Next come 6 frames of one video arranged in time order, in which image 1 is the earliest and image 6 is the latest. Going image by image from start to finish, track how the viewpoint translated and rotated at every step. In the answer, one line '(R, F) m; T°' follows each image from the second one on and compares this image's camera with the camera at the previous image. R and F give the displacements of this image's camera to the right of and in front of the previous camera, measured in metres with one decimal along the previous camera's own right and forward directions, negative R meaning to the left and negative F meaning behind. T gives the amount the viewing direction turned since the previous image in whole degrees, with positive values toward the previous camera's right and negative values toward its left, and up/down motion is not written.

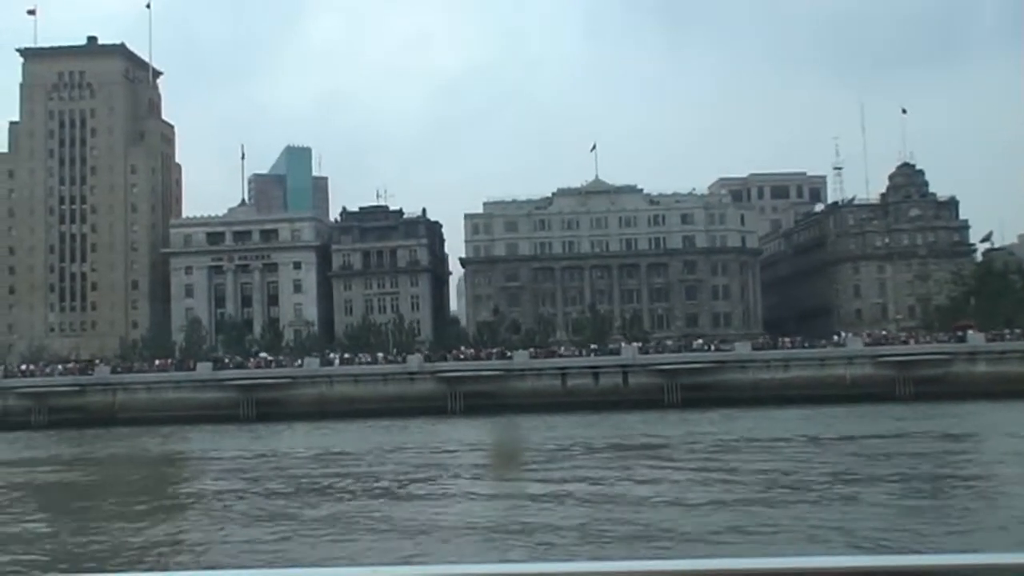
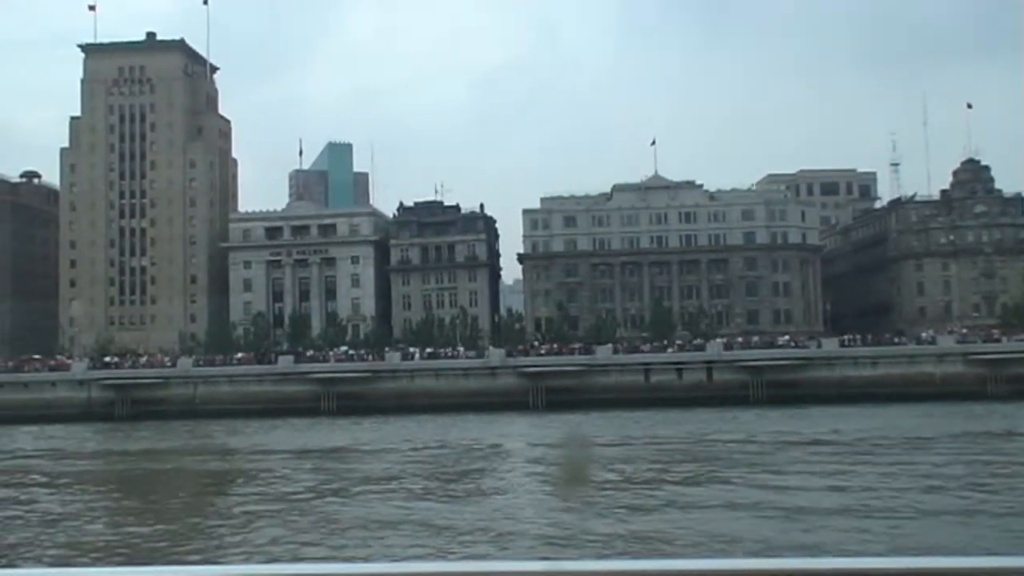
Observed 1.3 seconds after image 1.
(-2.7, +0.2) m; -1°
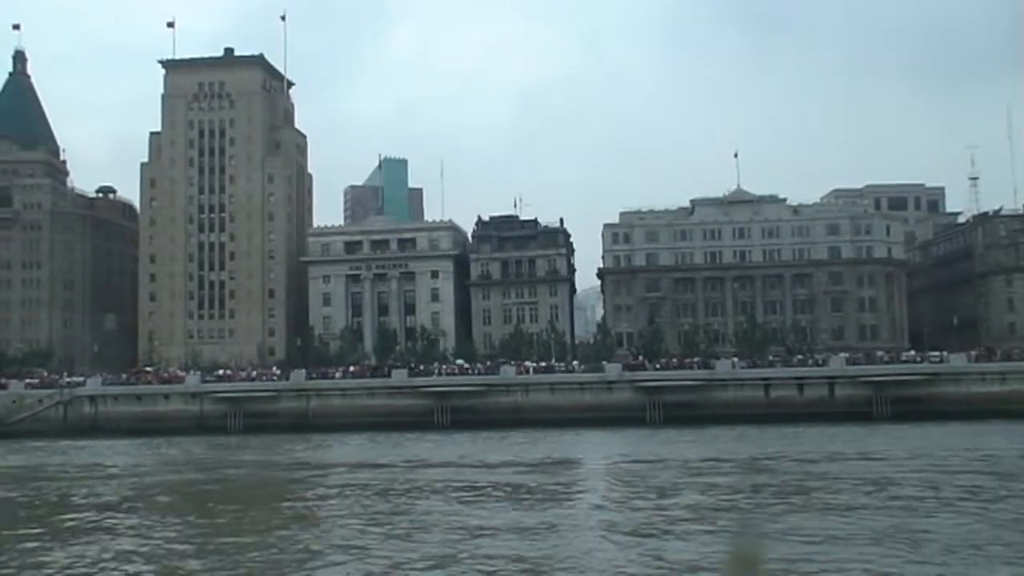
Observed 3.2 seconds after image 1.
(-4.0, +0.5) m; -2°
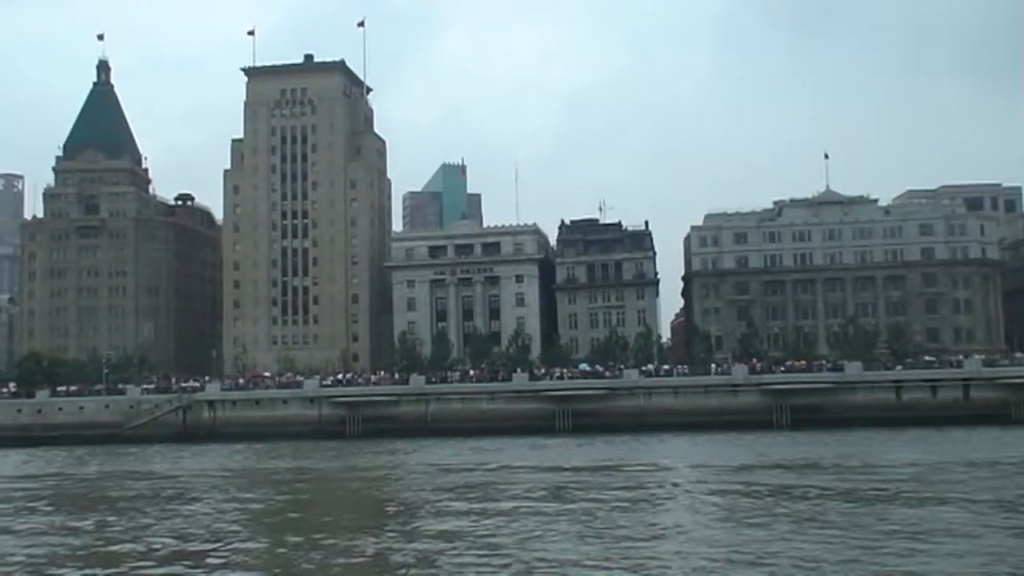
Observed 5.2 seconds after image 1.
(-4.0, +0.6) m; -2°
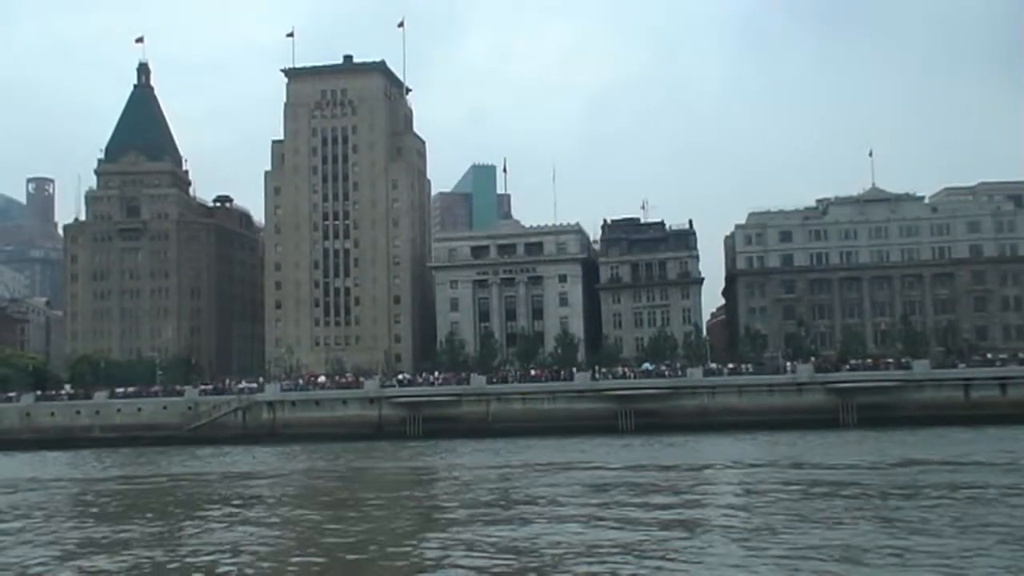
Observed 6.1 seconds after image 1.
(-2.0, +0.3) m; -1°
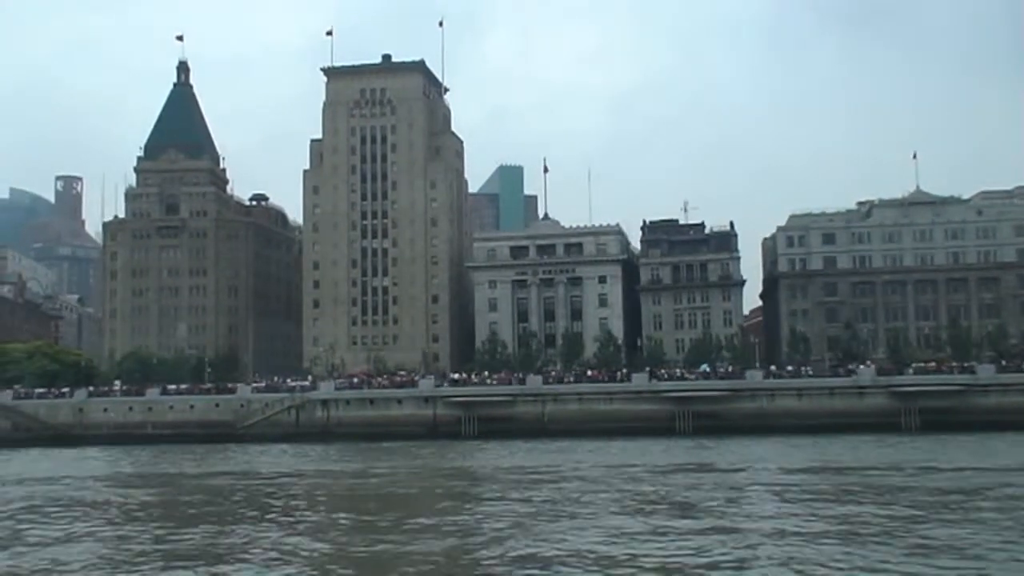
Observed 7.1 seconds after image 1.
(-2.0, +0.4) m; -1°
